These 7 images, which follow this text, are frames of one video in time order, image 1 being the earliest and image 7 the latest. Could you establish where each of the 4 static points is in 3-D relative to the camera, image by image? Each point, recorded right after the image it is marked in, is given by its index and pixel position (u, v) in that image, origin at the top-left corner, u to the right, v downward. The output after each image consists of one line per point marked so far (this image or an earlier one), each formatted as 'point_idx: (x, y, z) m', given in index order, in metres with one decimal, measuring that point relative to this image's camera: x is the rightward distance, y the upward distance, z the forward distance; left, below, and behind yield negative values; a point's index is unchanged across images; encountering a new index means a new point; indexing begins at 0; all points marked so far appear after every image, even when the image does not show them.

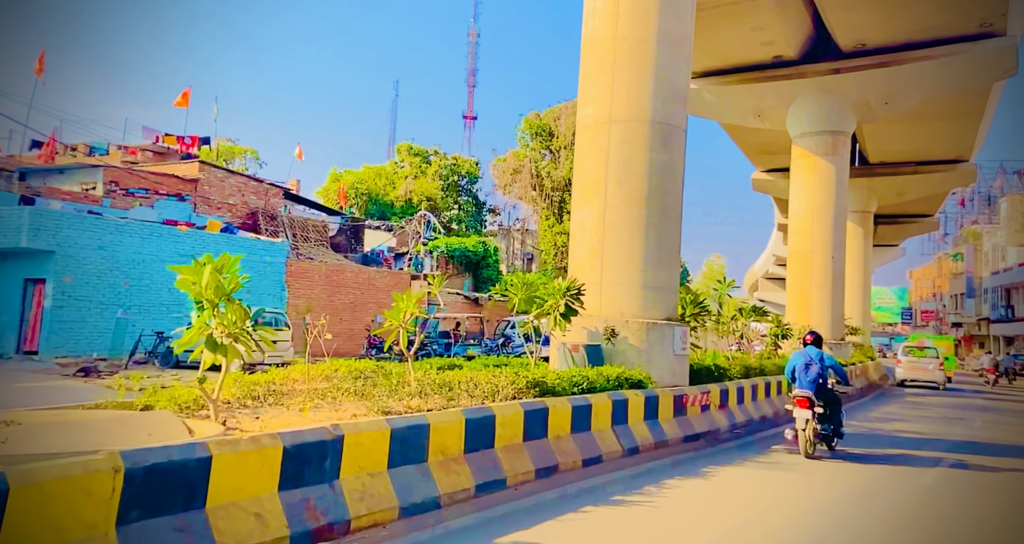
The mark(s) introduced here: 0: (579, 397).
0: (+0.7, -1.3, +8.6) m
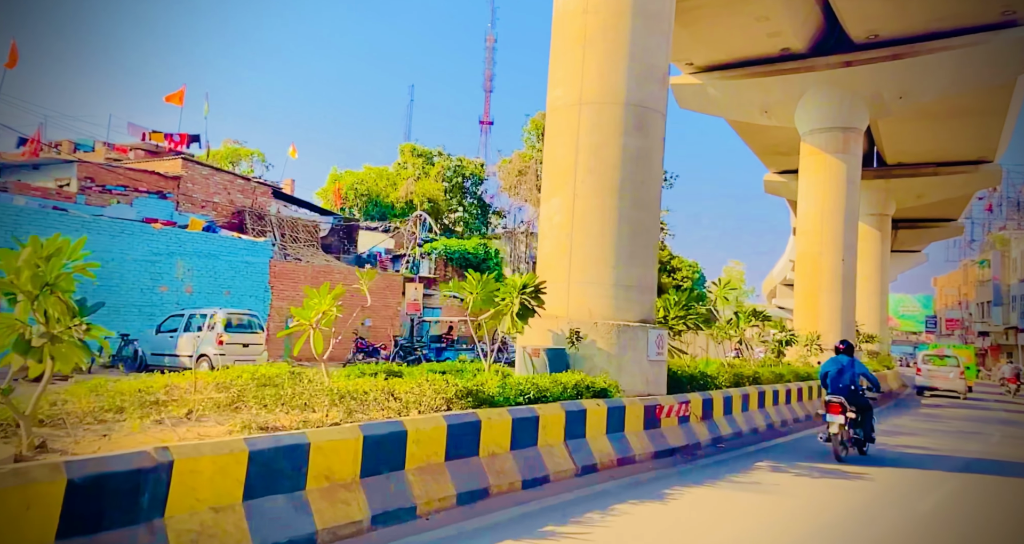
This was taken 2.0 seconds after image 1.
0: (+0.1, -1.3, +7.5) m
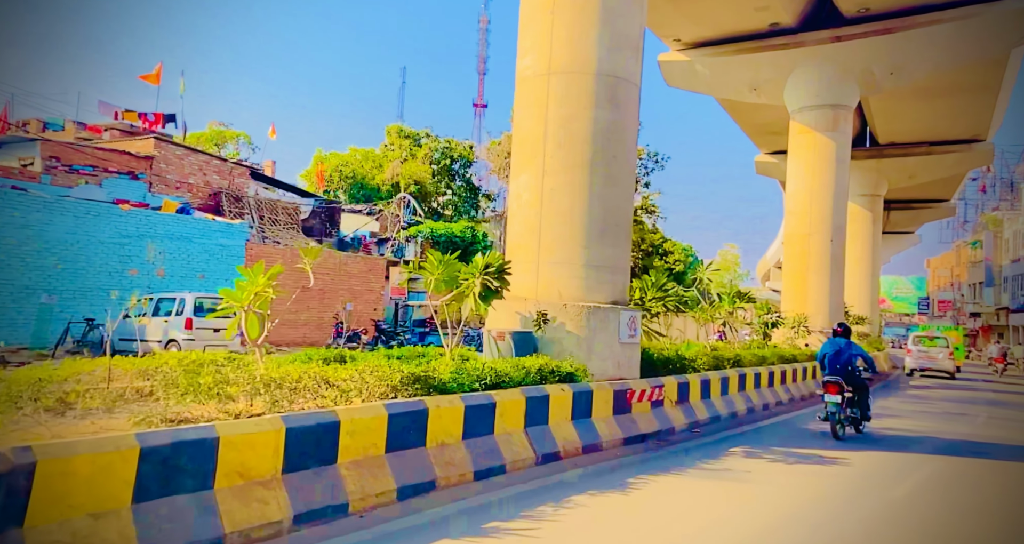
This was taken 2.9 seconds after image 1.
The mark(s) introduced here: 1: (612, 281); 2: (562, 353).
0: (-0.3, -1.1, +7.0) m
1: (+1.3, -0.1, +10.4) m
2: (+0.6, -1.0, +9.9) m
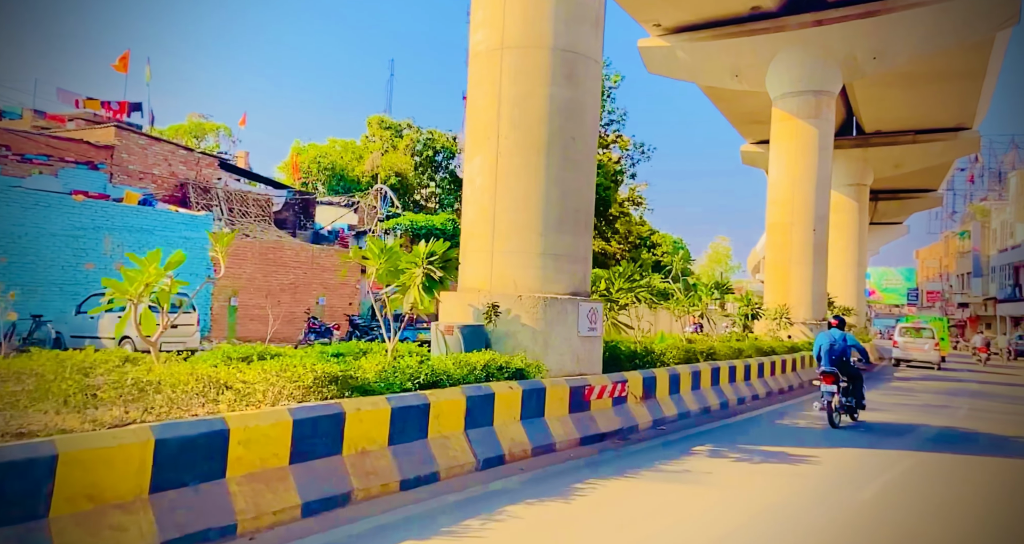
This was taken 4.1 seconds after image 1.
0: (-0.8, -1.0, +6.4) m
1: (+0.7, 0.0, +9.7) m
2: (0.0, -0.9, +9.3) m
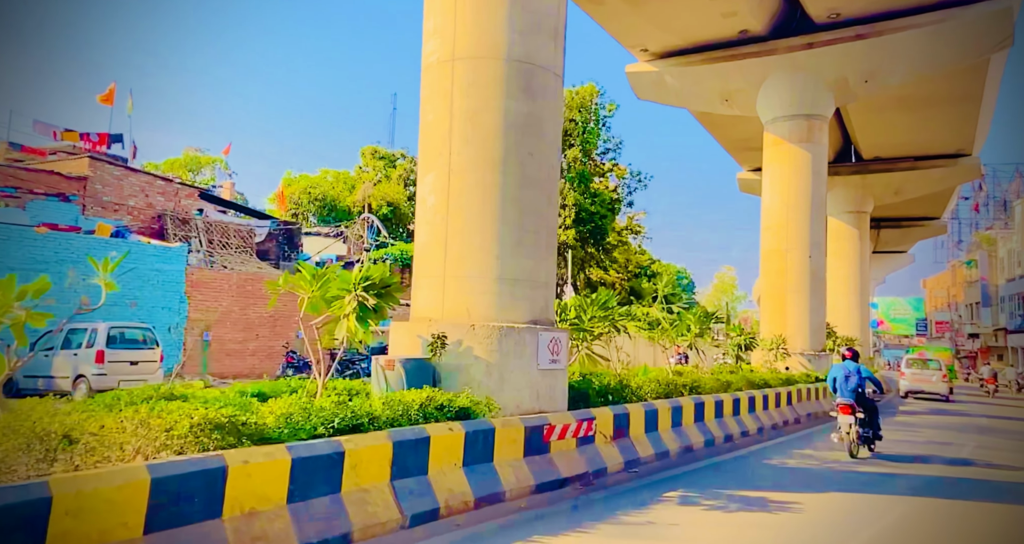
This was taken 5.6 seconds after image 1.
0: (-1.3, -1.2, +5.5) m
1: (+0.2, -0.3, +8.9) m
2: (-0.5, -1.2, +8.4) m
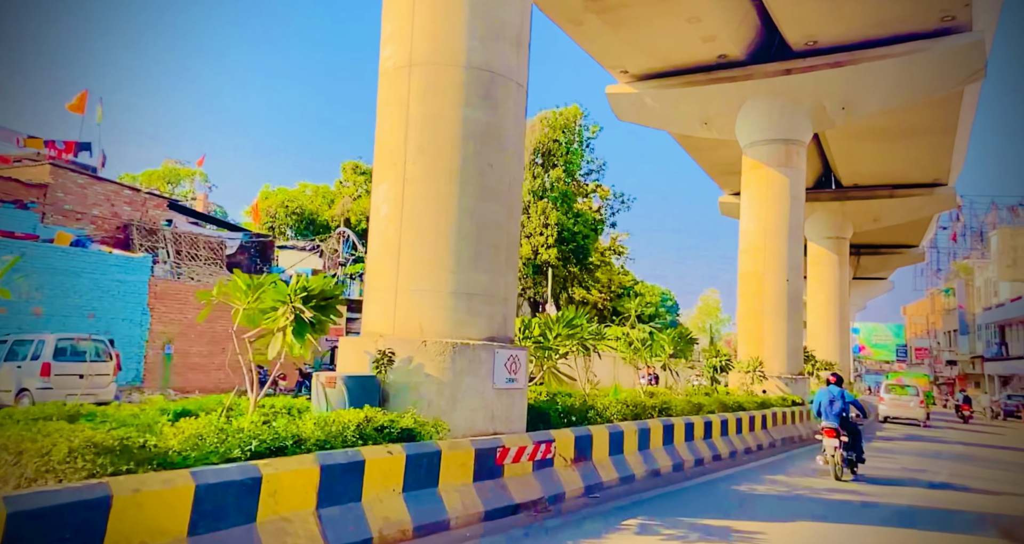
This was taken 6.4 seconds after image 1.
0: (-1.7, -1.2, +5.0) m
1: (-0.3, -0.4, +8.4) m
2: (-0.9, -1.3, +7.9) m
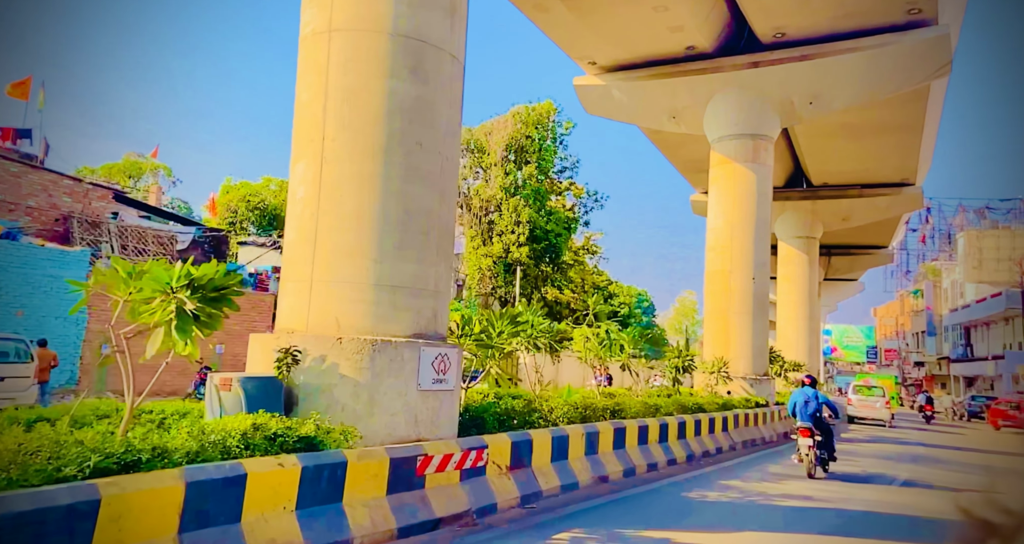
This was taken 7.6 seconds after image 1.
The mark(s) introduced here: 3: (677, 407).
0: (-2.3, -1.1, +4.2) m
1: (-0.9, -0.3, +7.6) m
2: (-1.6, -1.2, +7.1) m
3: (+3.0, -2.4, +14.4) m
